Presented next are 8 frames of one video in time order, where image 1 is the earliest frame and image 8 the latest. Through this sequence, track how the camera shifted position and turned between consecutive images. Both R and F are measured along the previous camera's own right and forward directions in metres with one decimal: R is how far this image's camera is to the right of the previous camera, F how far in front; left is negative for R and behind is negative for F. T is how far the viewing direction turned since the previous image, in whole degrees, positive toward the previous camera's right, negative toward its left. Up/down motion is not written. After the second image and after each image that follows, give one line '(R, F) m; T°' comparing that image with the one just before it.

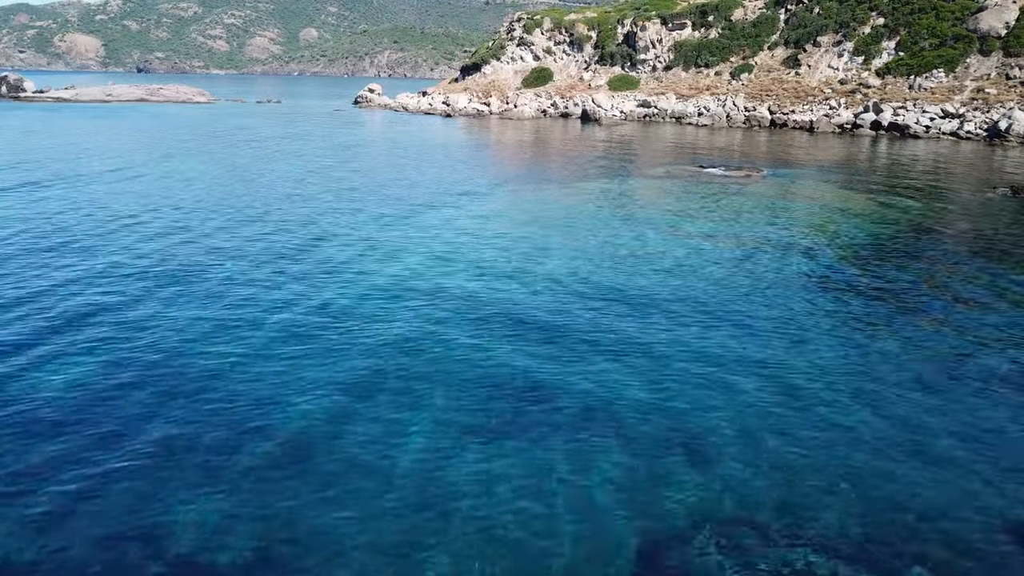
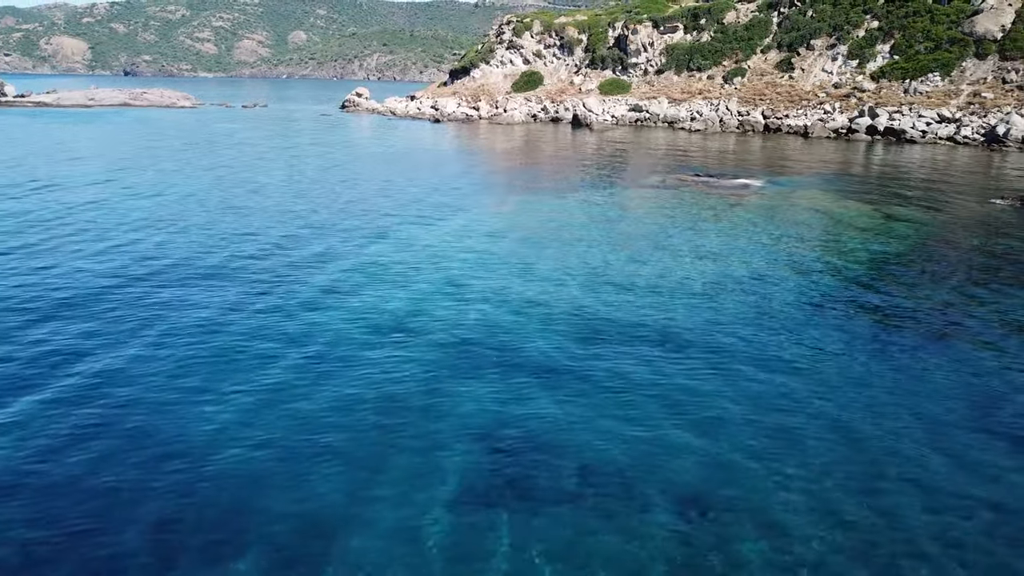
(0.0, +1.6) m; +1°
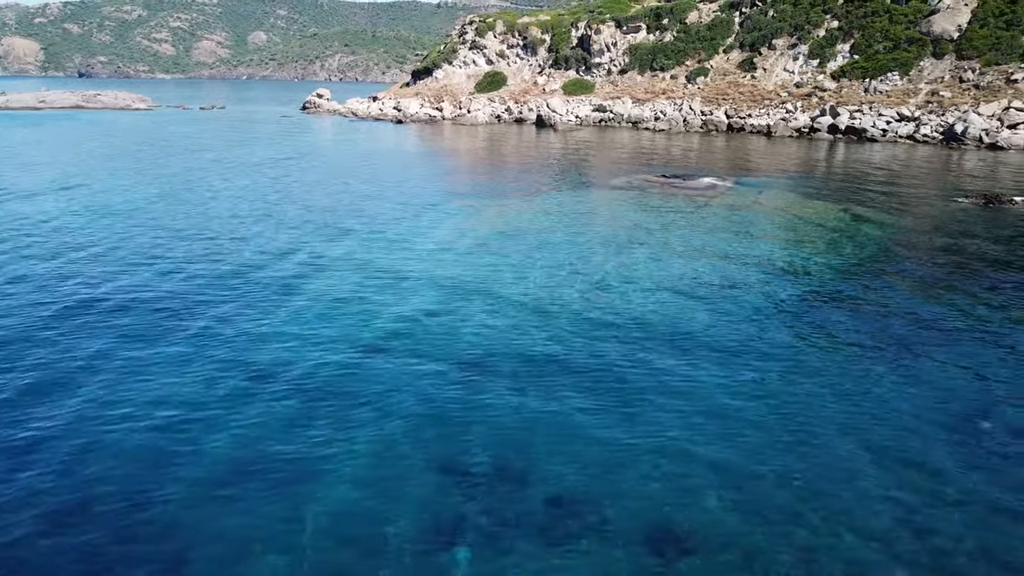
(+0.1, +0.8) m; +2°
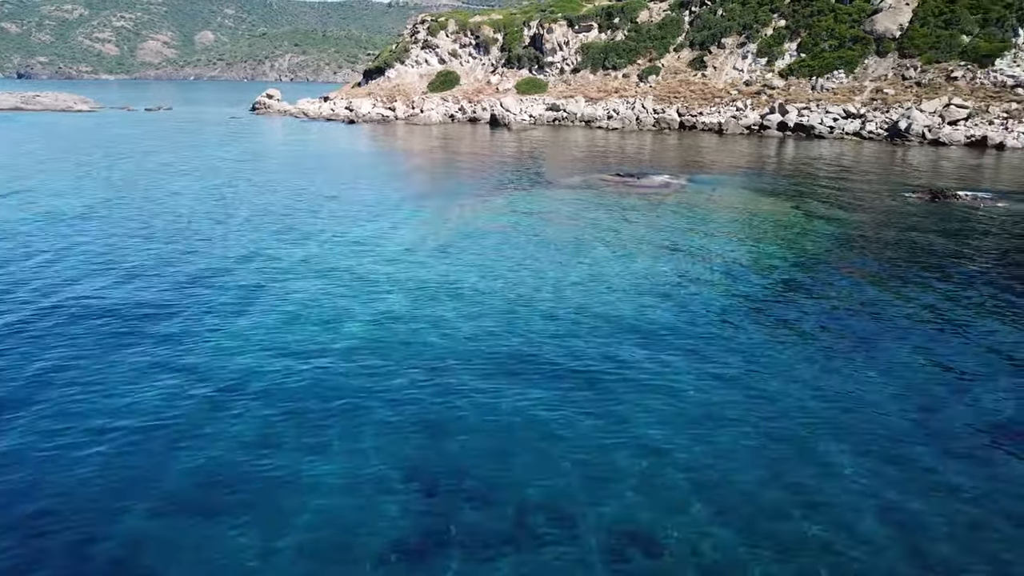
(0.0, +0.2) m; +3°
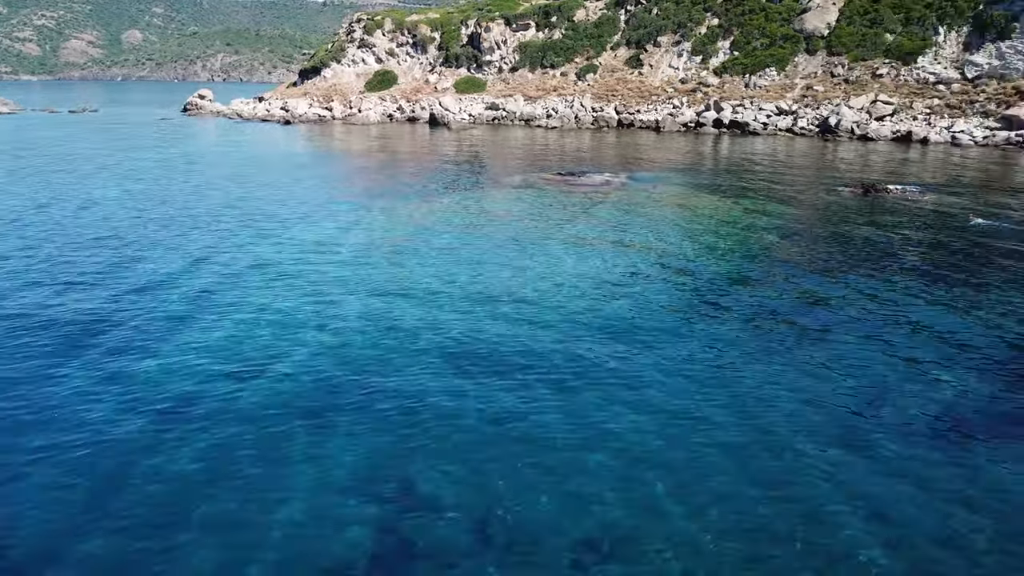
(0.0, +0.2) m; +4°
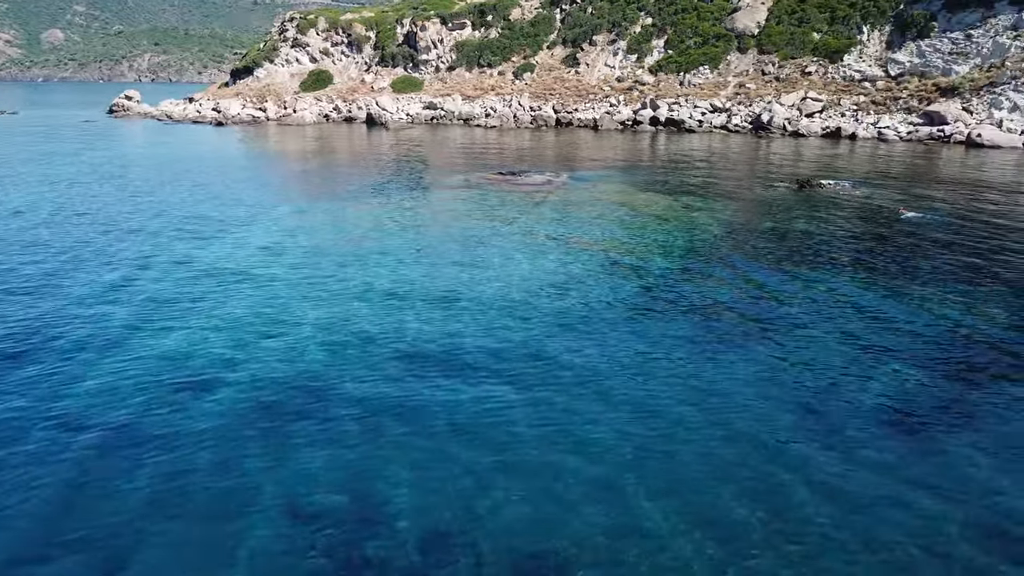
(0.0, +0.2) m; +4°
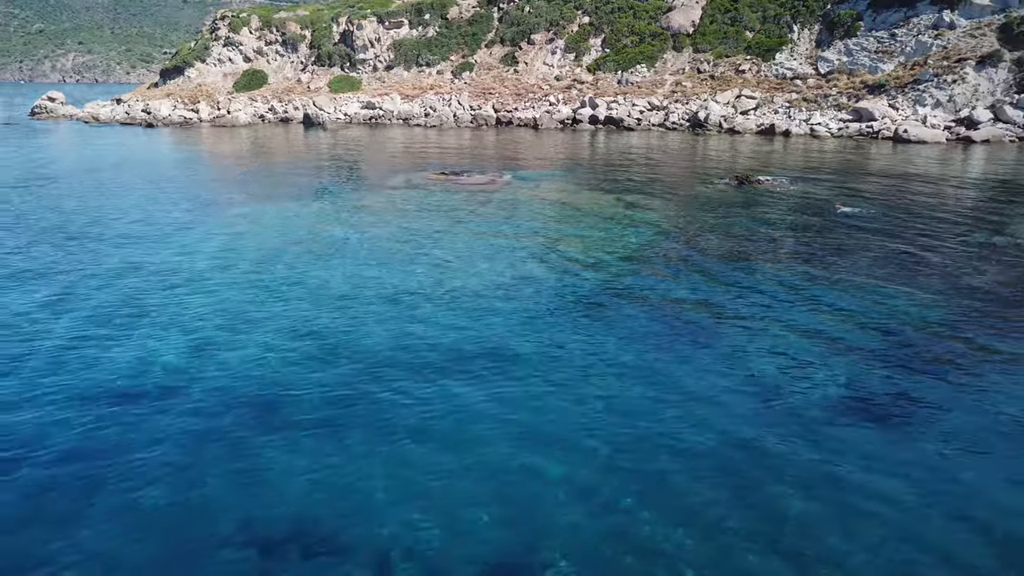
(-0.1, +0.2) m; +4°
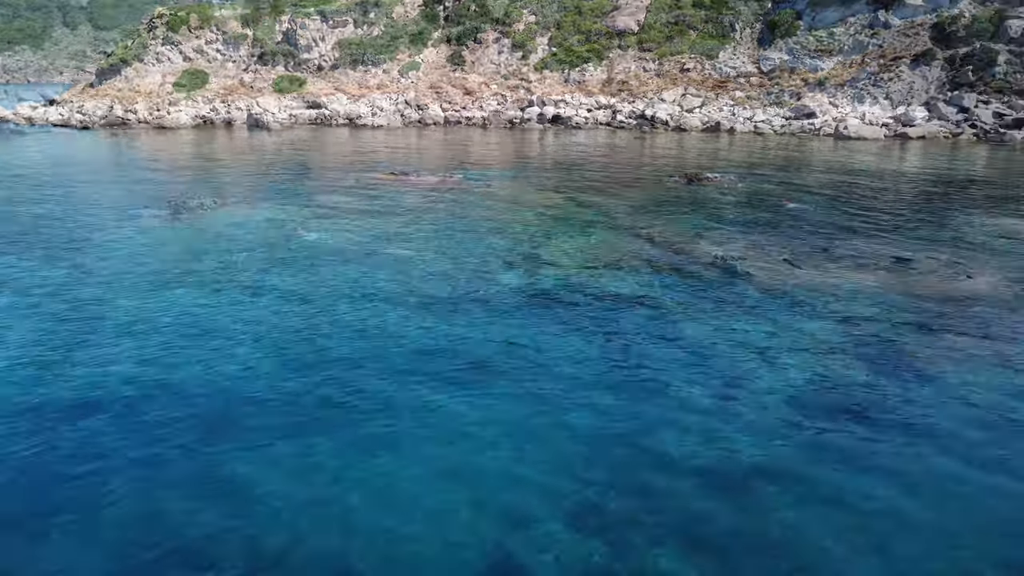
(-0.2, +0.1) m; +4°
